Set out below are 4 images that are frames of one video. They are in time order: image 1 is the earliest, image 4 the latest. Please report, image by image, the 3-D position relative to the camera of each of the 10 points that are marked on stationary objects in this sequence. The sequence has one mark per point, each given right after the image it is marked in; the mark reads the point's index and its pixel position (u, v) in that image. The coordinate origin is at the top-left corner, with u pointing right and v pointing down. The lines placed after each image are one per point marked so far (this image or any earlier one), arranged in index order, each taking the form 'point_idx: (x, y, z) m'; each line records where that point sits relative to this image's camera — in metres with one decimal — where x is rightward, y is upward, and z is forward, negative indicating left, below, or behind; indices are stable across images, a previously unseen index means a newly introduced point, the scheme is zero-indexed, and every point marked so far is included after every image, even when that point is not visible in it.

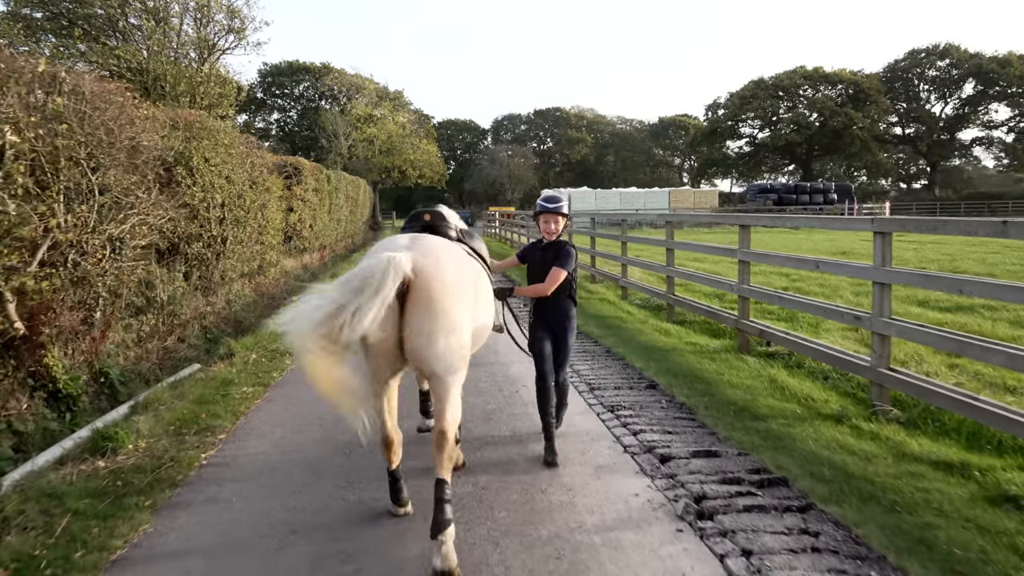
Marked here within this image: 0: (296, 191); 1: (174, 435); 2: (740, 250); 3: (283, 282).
0: (-4.4, +1.9, +16.1) m
1: (-1.7, -0.8, +4.1) m
2: (+1.8, +0.3, +6.4) m
3: (-4.1, +0.1, +14.5) m
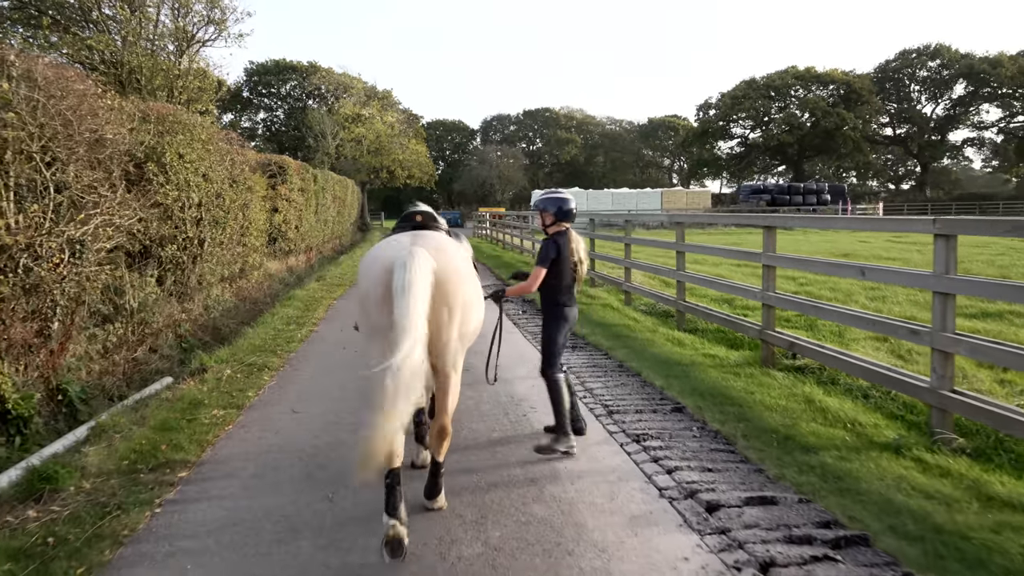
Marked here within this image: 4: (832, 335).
0: (-4.5, +1.9, +15.4) m
1: (-1.7, -0.8, +3.5) m
2: (+1.8, +0.2, +5.8) m
3: (-4.2, 0.0, +13.9) m
4: (+2.8, -0.4, +7.1) m
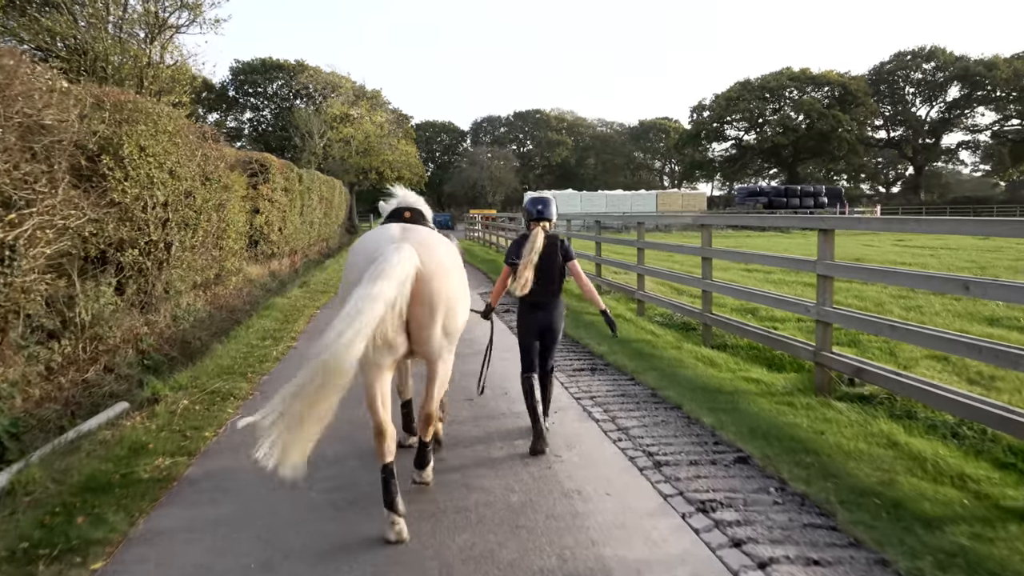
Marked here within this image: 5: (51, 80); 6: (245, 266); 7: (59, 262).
0: (-4.5, +1.8, +14.5) m
1: (-1.6, -0.9, +2.6) m
2: (+1.9, +0.2, +5.0) m
3: (-4.3, -0.1, +12.9) m
4: (+2.9, -0.5, +6.3) m
5: (-3.3, +1.5, +5.8) m
6: (-4.4, +0.4, +13.1) m
7: (-3.4, +0.2, +6.0) m
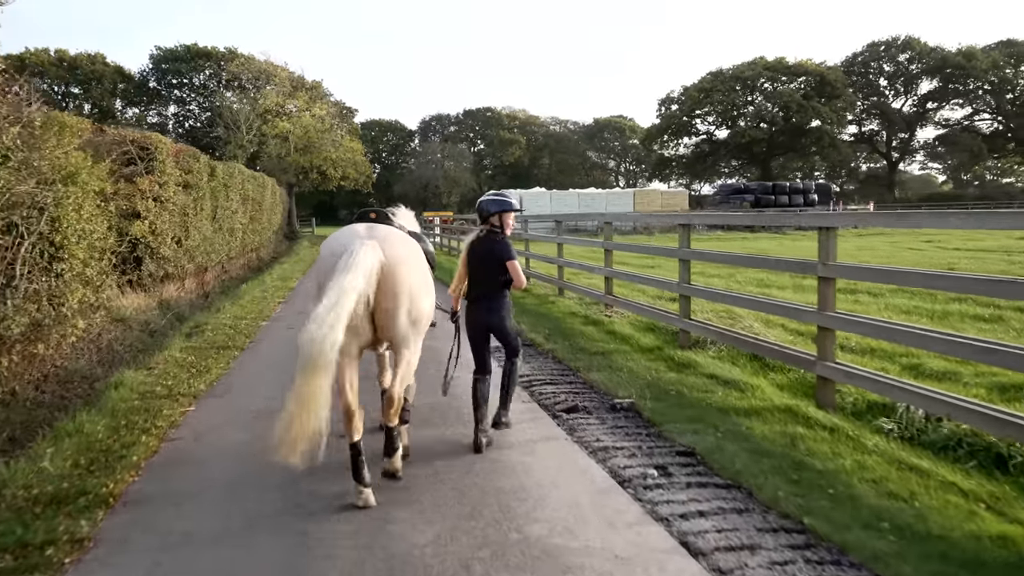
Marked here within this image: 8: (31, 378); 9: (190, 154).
0: (-4.6, +1.3, +9.8) m
1: (-0.8, -1.3, -1.9) m
2: (+2.5, -0.2, +0.7) m
3: (-4.2, -0.6, +8.2) m
4: (+3.4, -0.9, +2.1) m
5: (-2.8, +1.0, +1.2) m
6: (-4.3, -0.1, +8.4) m
7: (-2.8, -0.3, +1.4) m
8: (-3.8, -0.7, +6.5) m
9: (-5.1, +2.1, +12.6) m
